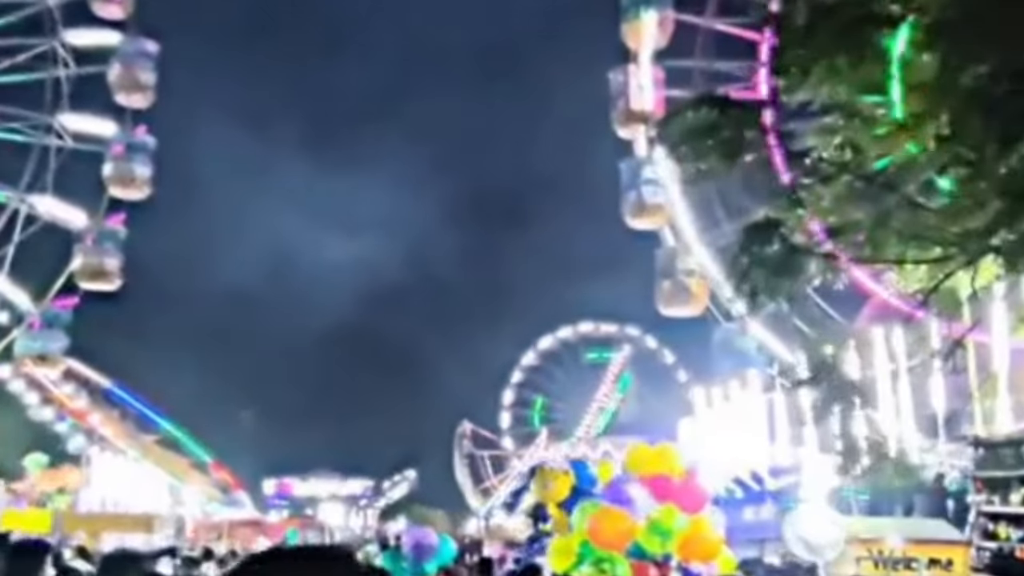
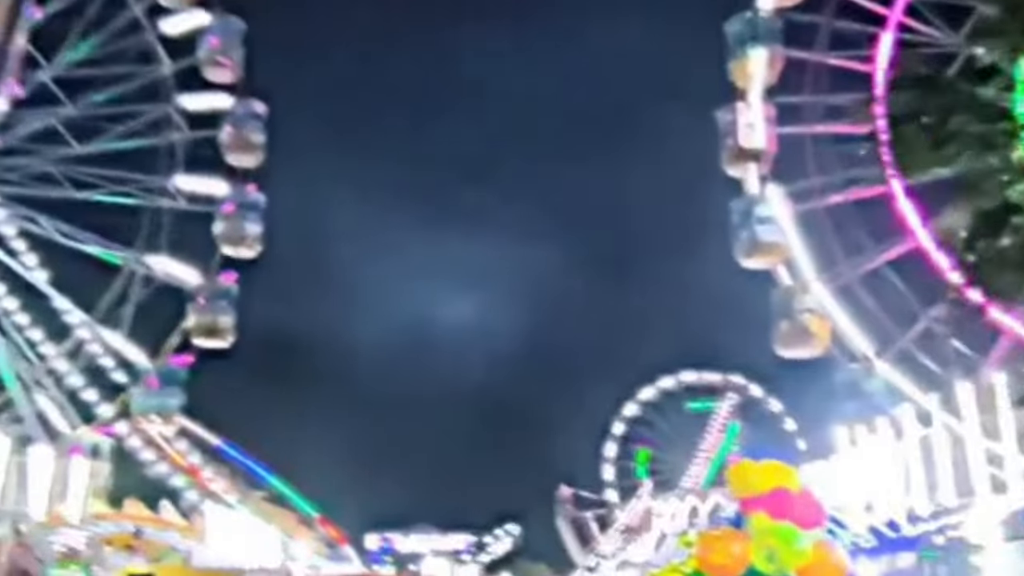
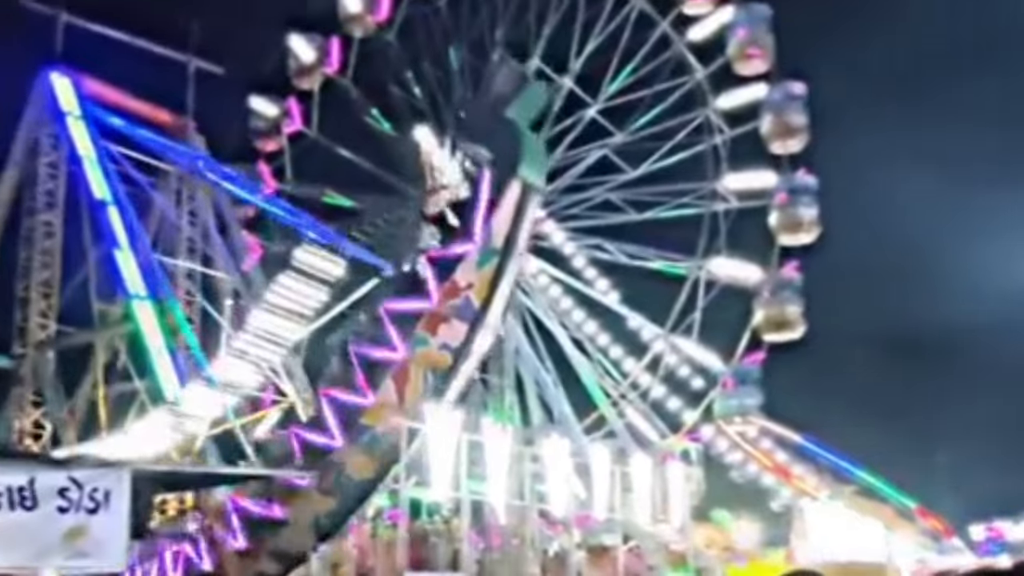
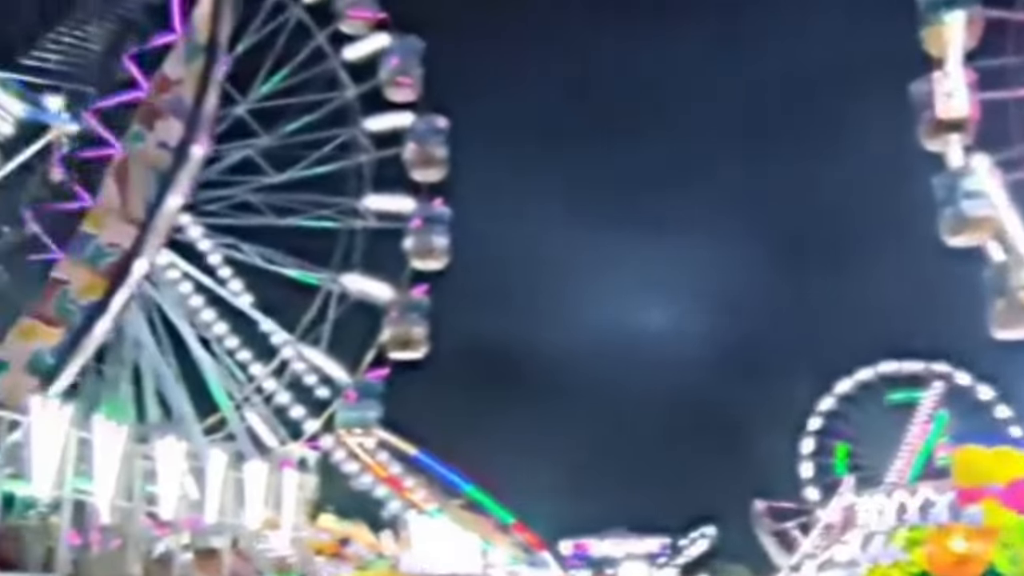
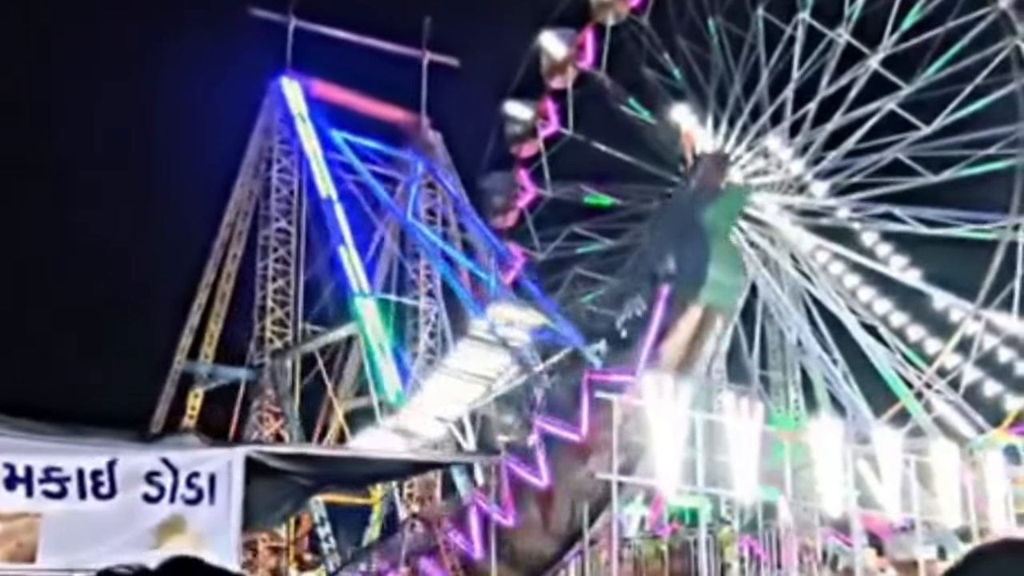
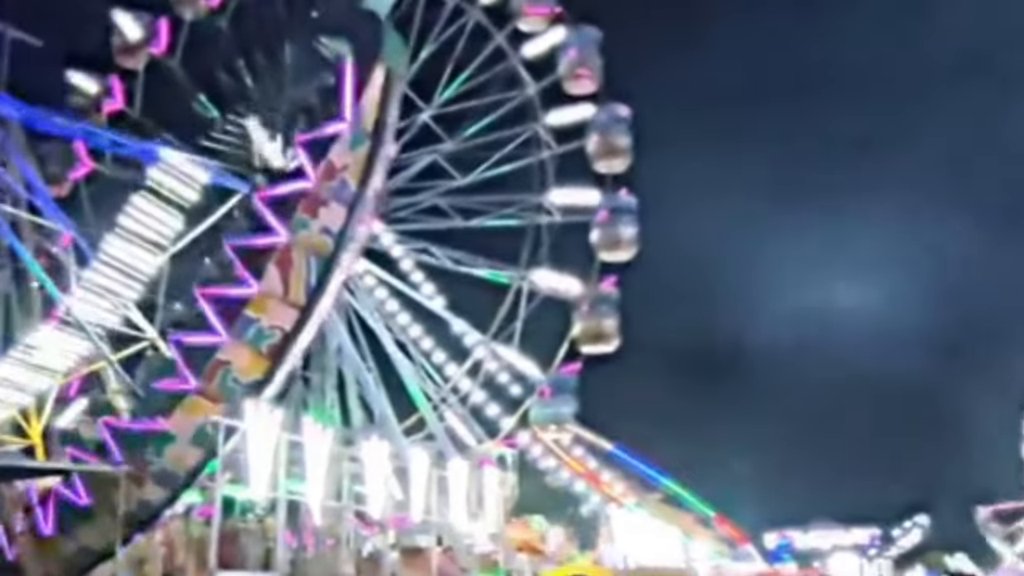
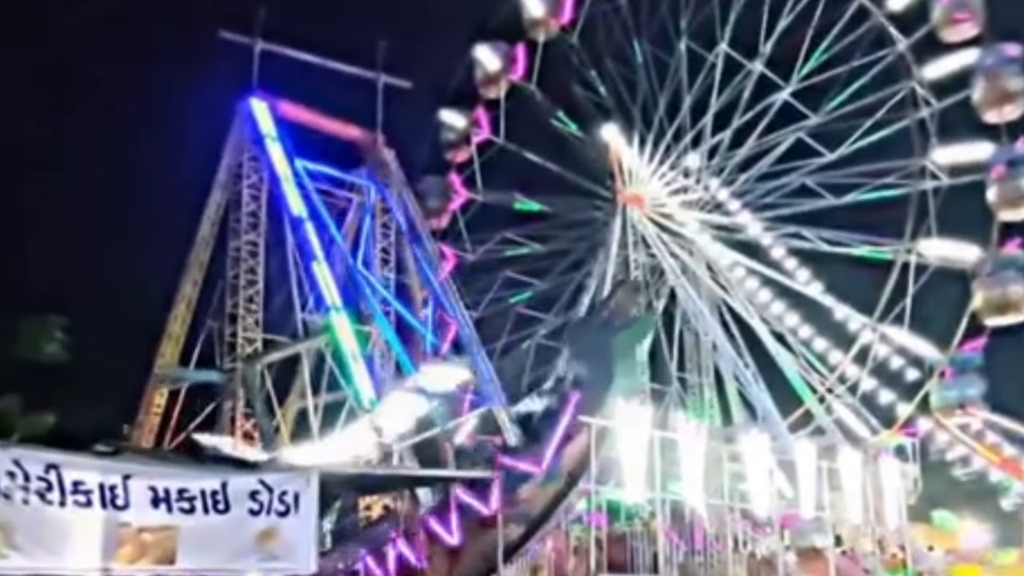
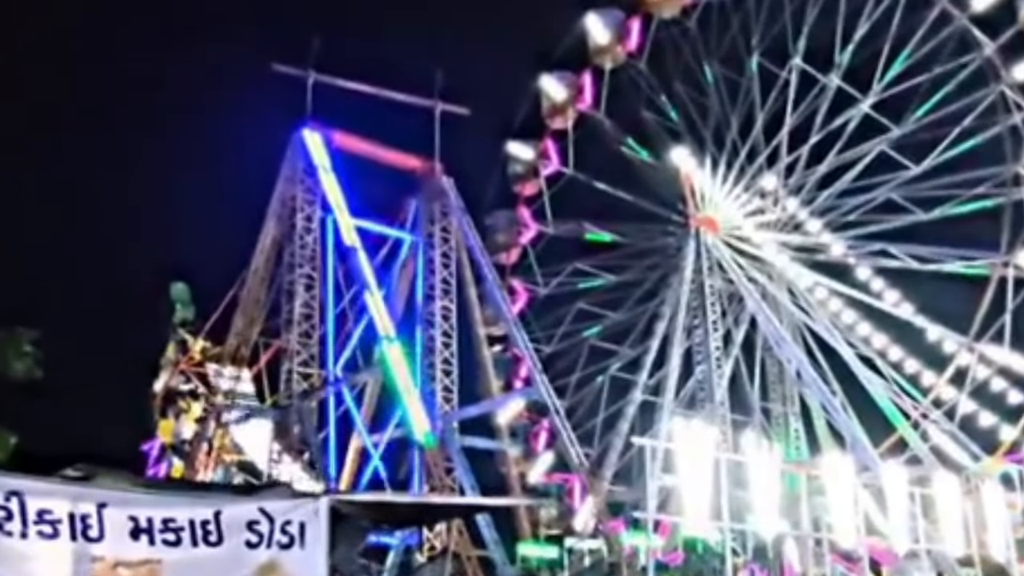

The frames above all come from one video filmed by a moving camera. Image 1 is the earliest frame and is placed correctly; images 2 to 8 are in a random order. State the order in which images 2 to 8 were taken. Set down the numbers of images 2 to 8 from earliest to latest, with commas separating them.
2, 4, 6, 3, 7, 8, 5
